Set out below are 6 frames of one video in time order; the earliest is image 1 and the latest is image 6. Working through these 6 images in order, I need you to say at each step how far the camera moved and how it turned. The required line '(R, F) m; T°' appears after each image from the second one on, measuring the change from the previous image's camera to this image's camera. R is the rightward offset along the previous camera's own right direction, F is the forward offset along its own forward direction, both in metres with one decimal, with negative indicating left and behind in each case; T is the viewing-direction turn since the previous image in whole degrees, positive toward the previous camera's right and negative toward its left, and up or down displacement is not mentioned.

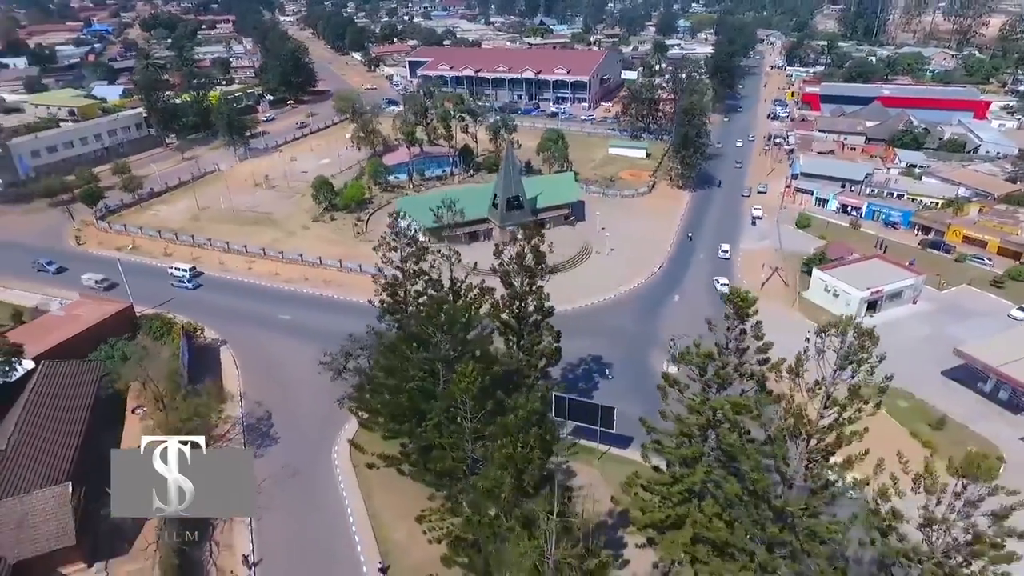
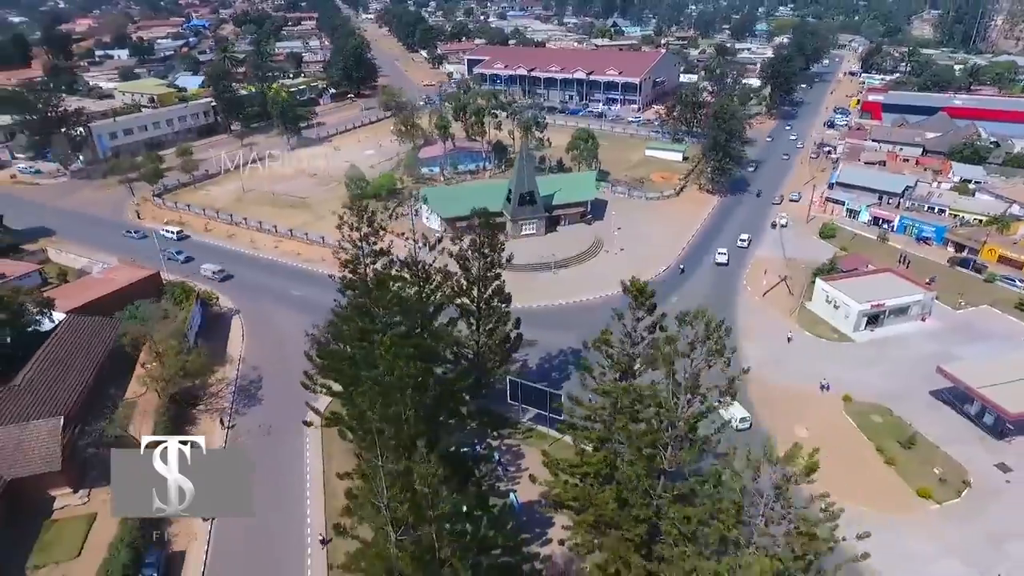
(+5.9, -1.1) m; -7°
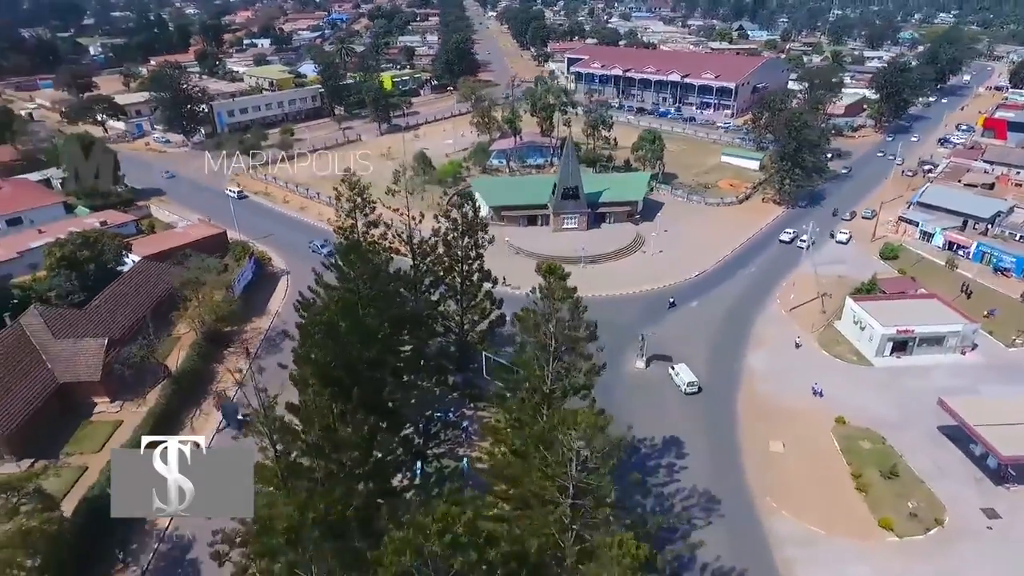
(+7.3, -1.2) m; -10°
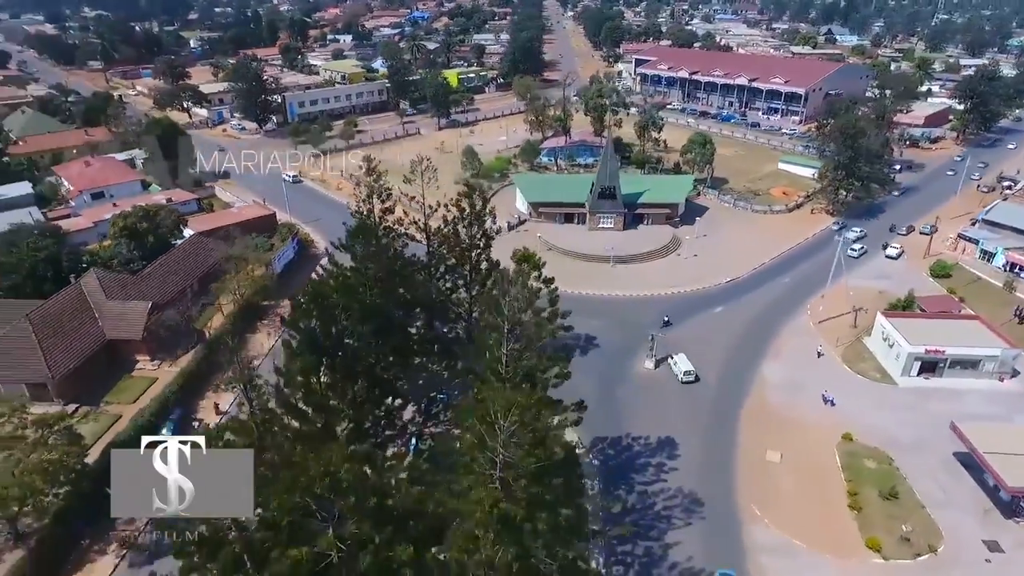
(+3.7, -0.7) m; -6°
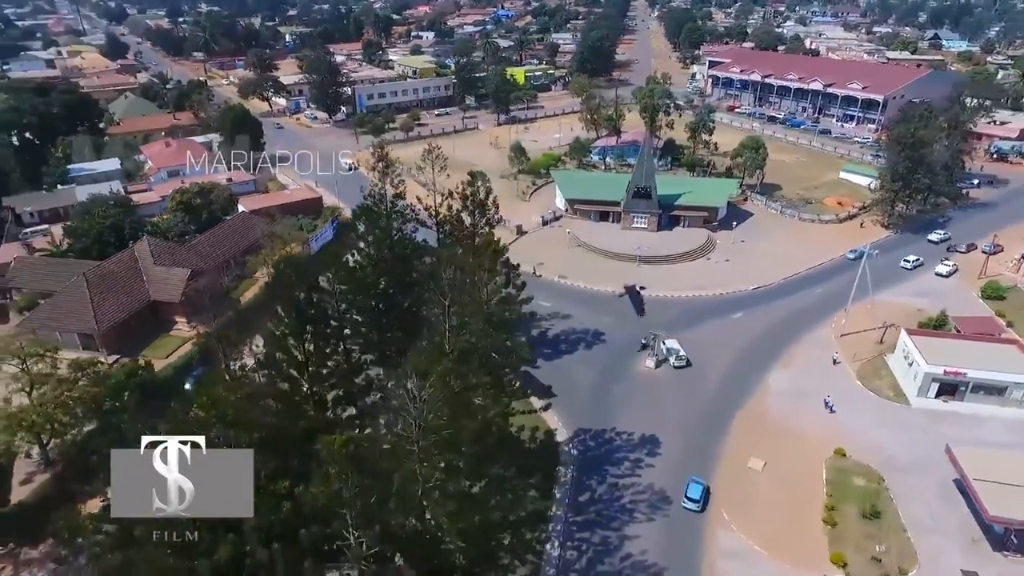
(+4.7, -0.8) m; -7°
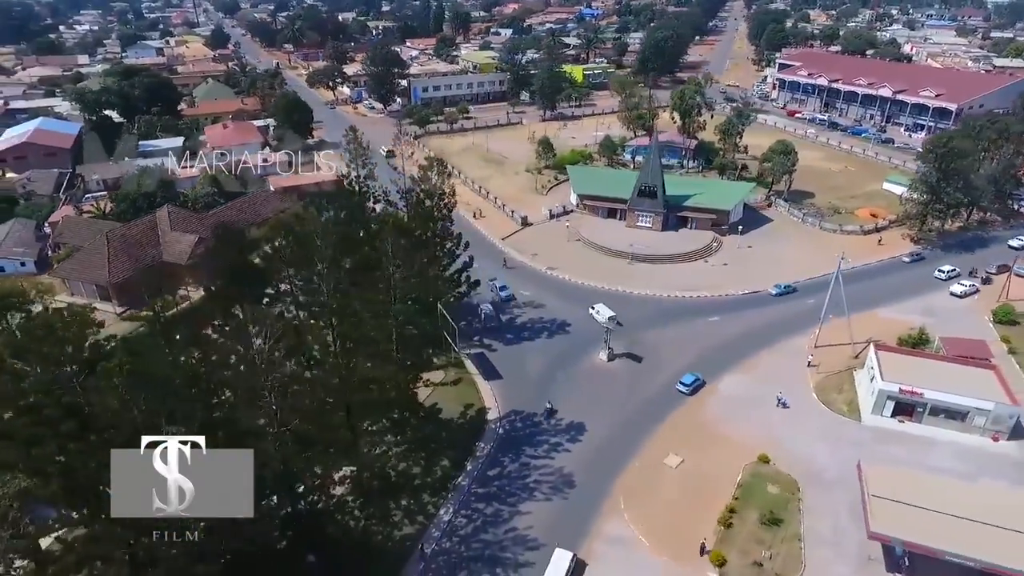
(+8.2, -0.9) m; -8°
